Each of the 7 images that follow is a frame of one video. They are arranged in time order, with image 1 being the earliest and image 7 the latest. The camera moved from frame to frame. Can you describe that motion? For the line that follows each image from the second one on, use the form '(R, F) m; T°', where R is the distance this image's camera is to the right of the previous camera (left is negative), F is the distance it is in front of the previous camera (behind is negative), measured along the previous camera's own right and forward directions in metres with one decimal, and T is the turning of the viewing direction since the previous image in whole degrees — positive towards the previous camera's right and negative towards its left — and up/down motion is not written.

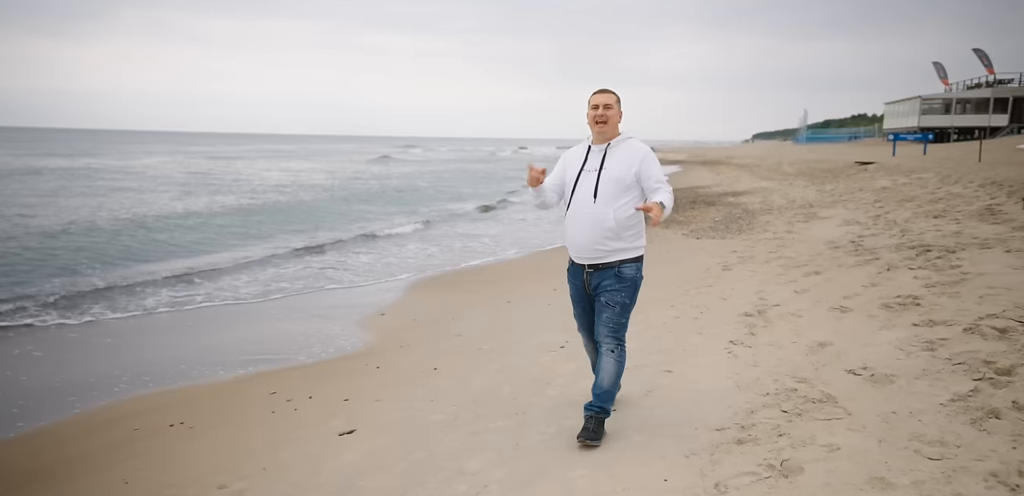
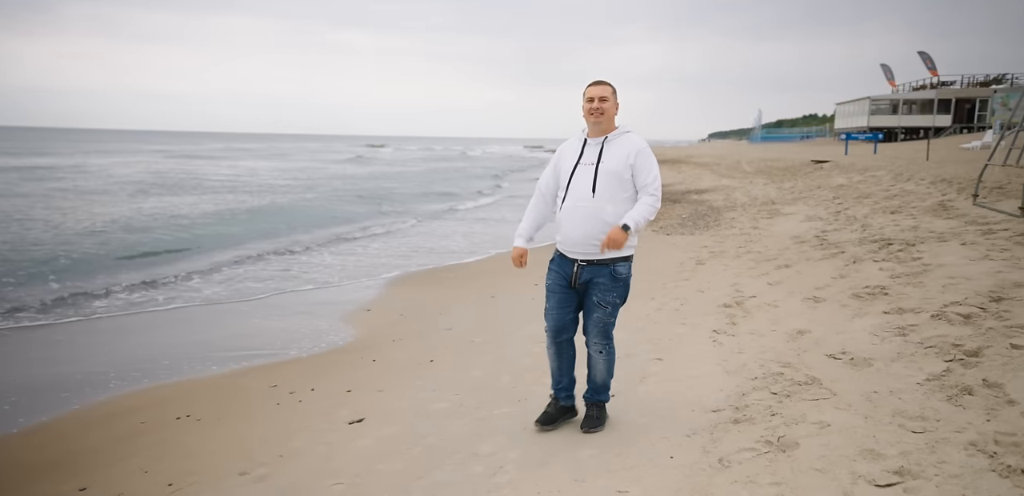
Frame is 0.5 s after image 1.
(-0.2, -0.1) m; +3°
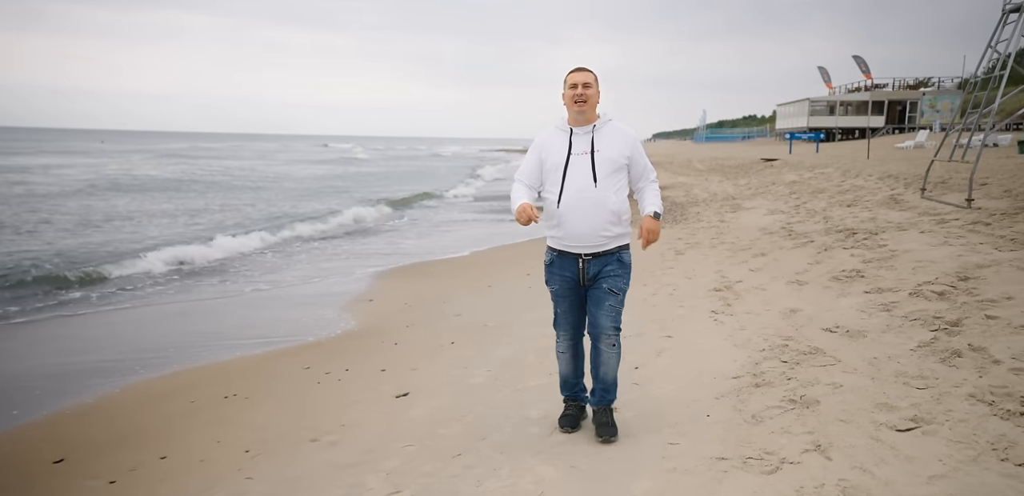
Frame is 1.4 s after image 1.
(-0.5, -0.2) m; +4°
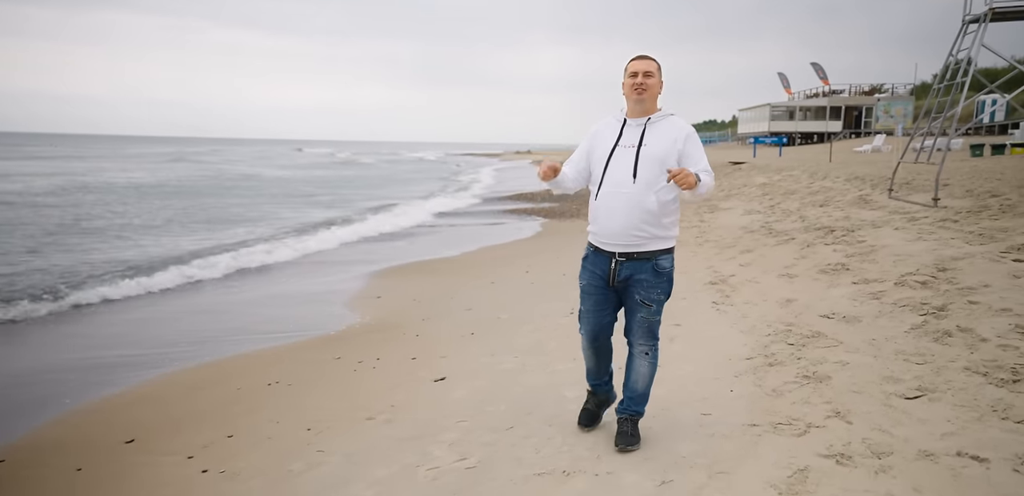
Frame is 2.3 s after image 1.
(-0.4, -0.2) m; +3°
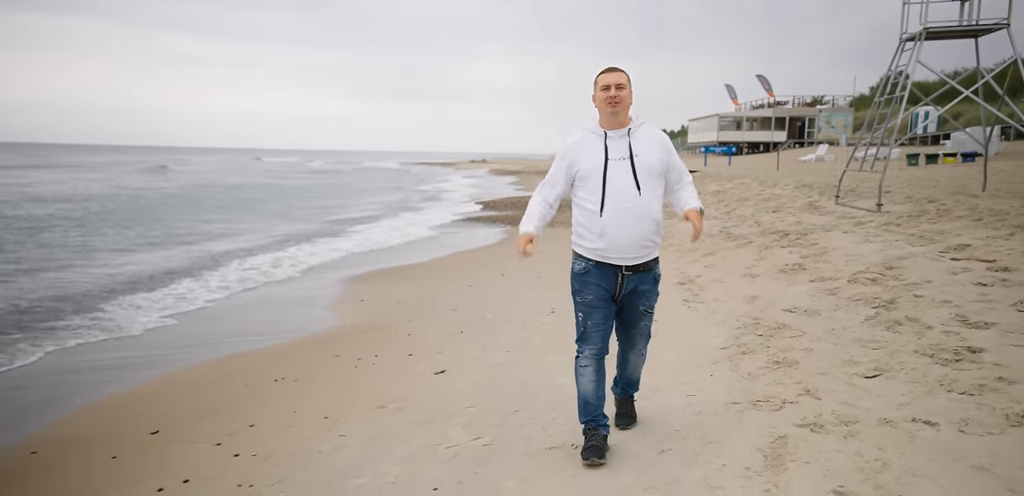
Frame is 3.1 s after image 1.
(-0.3, -0.3) m; +4°
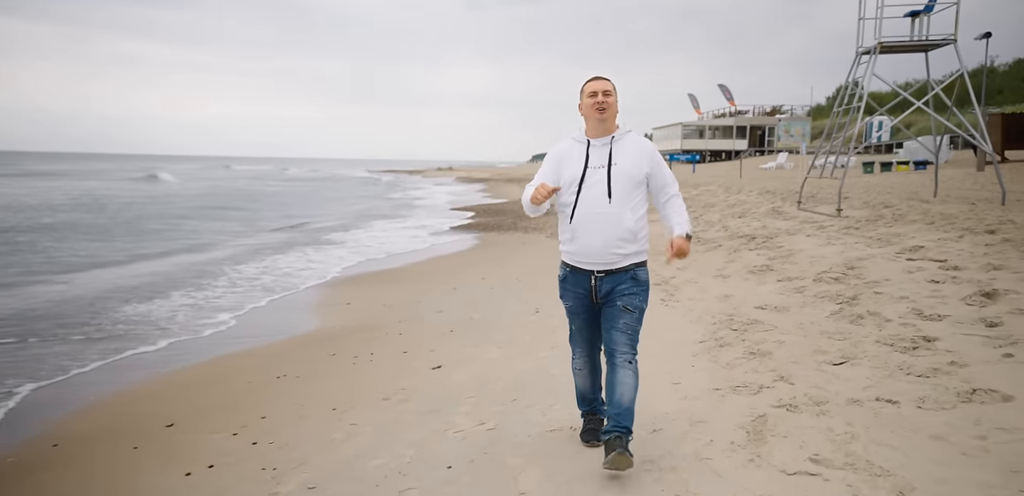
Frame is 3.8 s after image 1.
(-0.2, -0.2) m; +3°
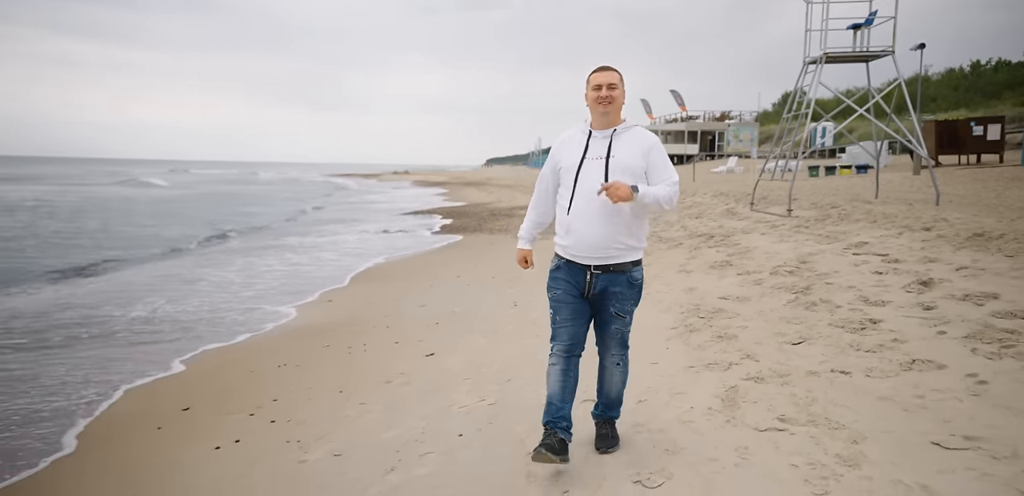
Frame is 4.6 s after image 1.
(-0.2, -0.3) m; +4°
